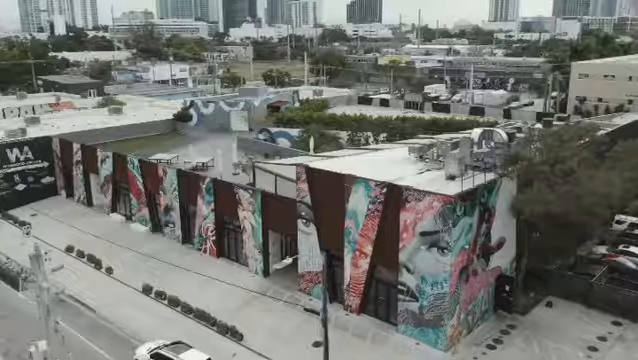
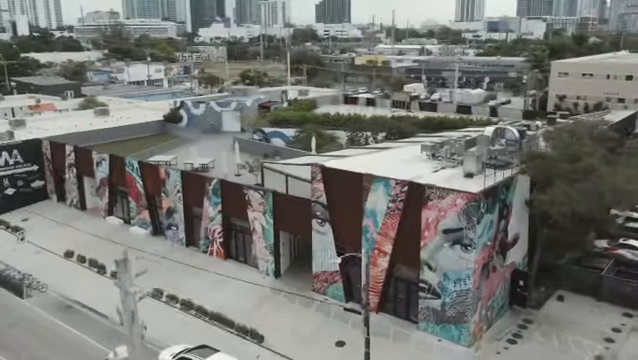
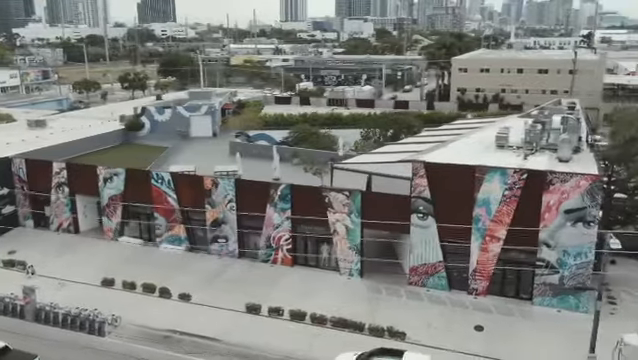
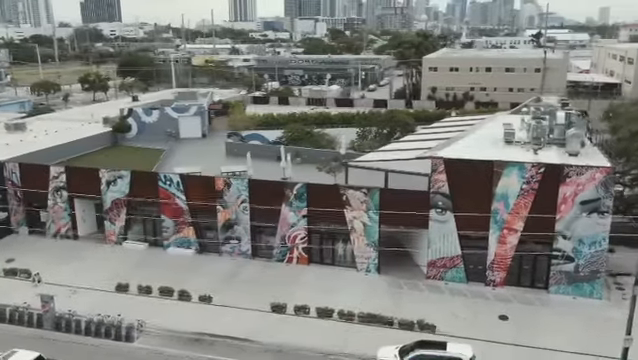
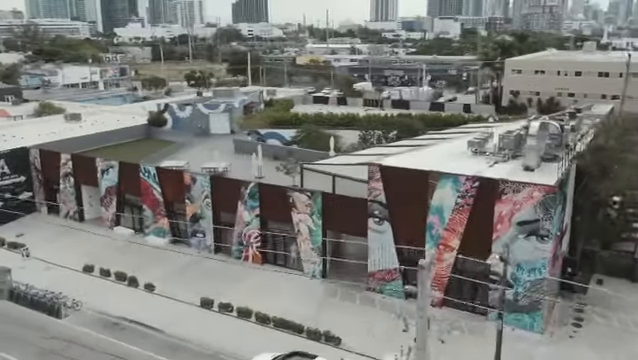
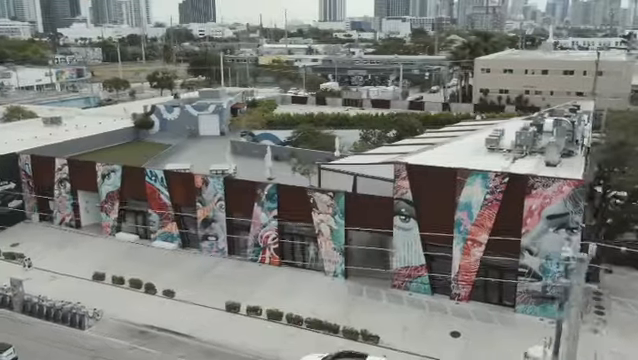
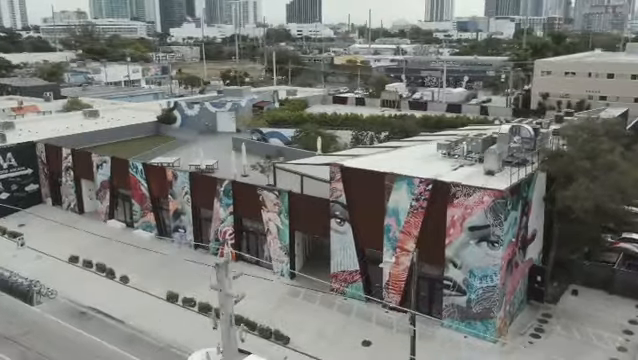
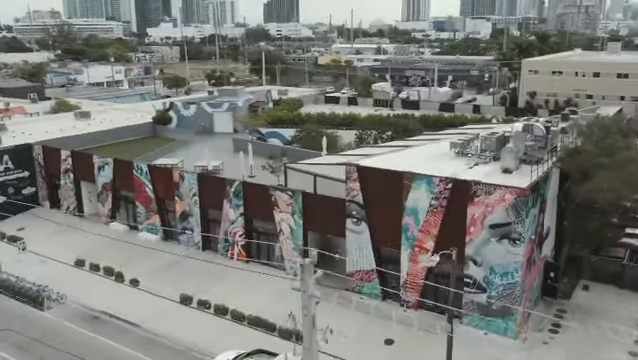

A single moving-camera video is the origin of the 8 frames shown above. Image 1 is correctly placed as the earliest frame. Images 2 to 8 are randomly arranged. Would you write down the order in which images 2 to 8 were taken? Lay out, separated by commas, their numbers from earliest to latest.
2, 7, 8, 5, 6, 3, 4
